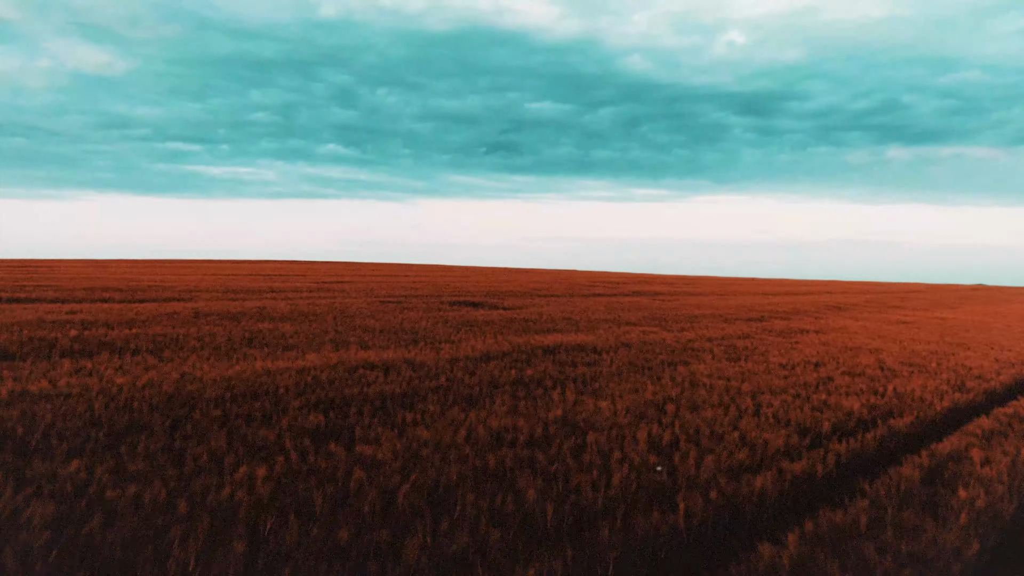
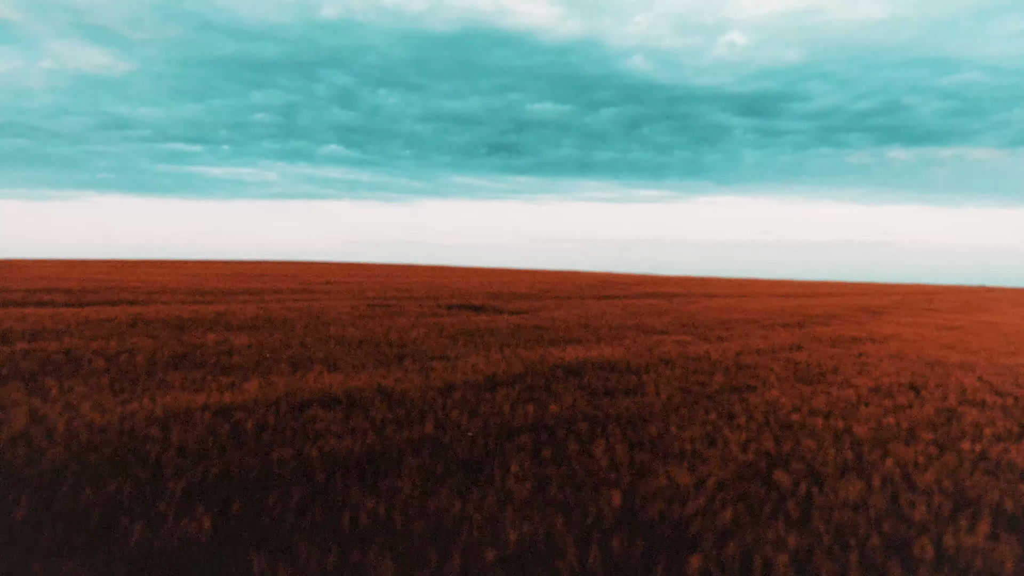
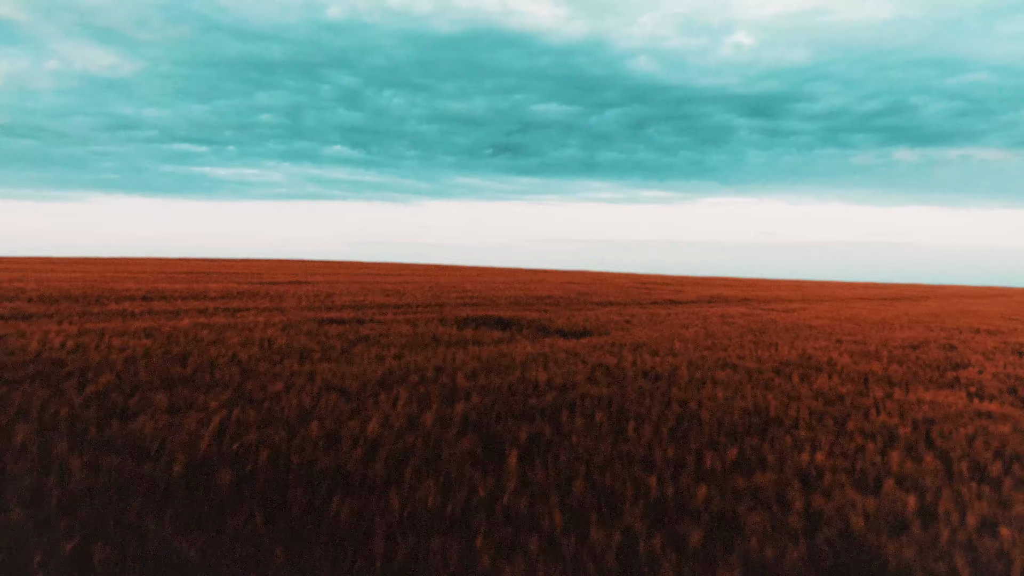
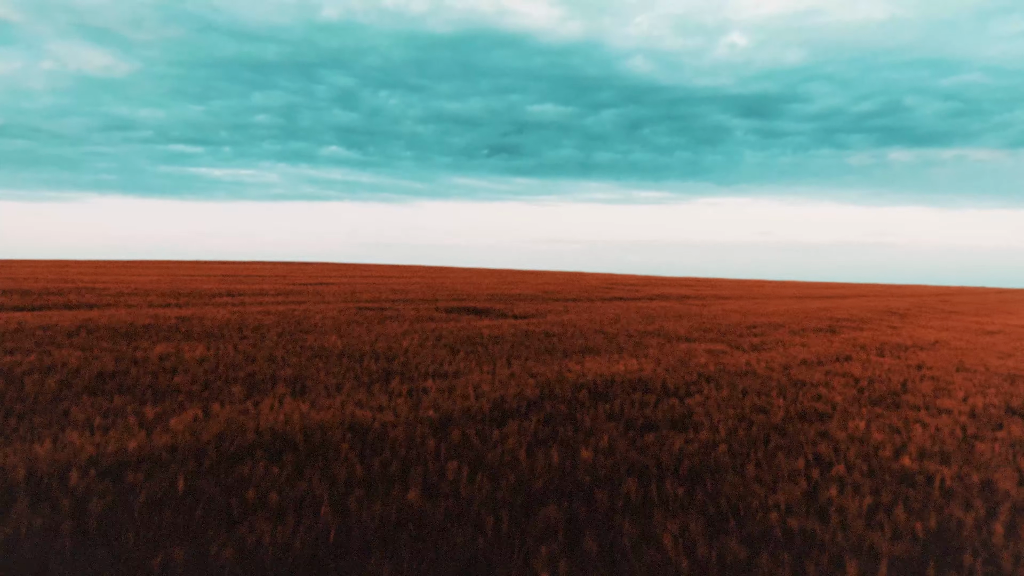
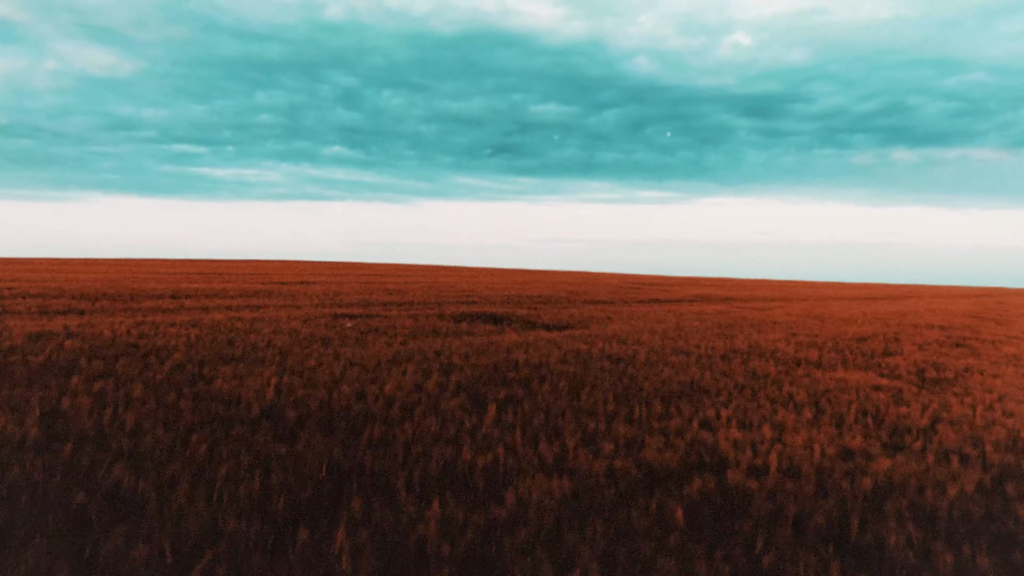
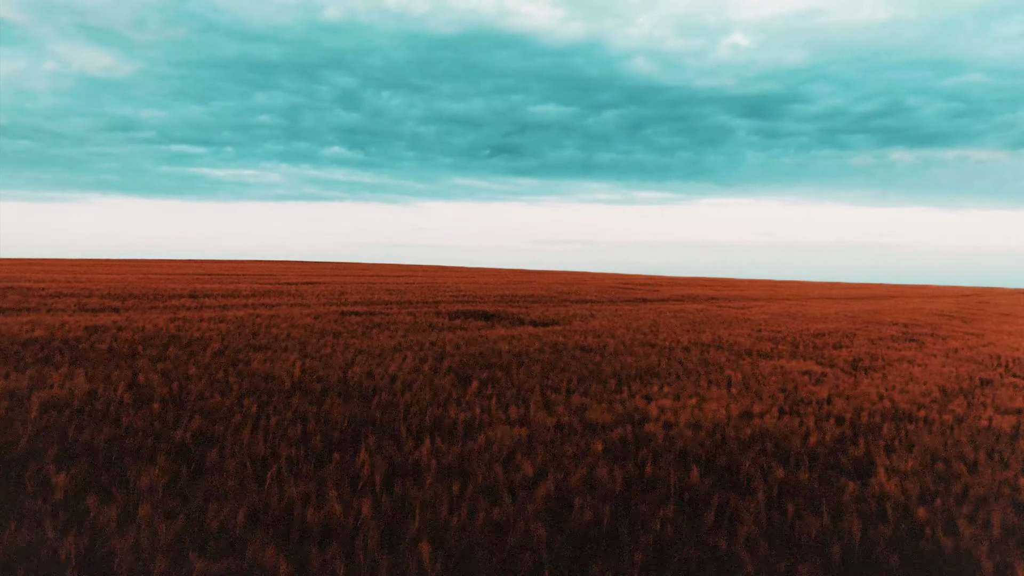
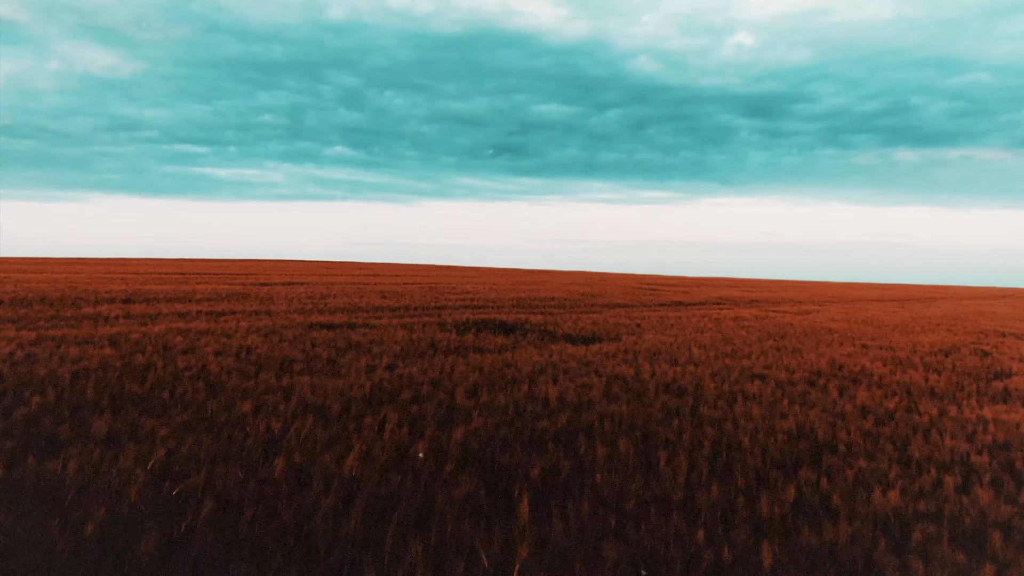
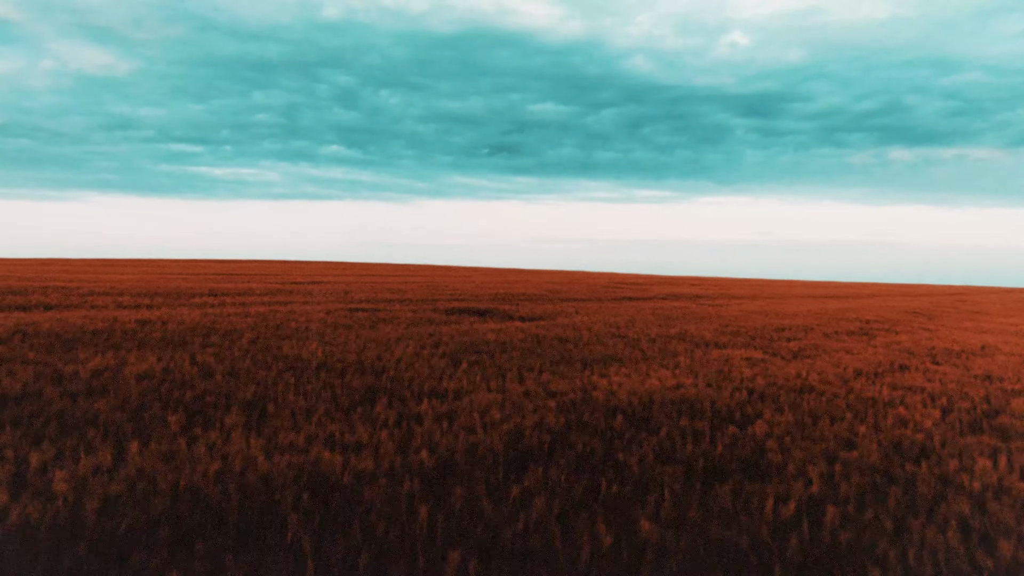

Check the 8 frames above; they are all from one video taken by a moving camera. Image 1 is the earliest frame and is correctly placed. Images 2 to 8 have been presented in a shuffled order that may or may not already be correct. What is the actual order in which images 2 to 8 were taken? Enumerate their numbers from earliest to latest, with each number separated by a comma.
2, 4, 8, 6, 5, 3, 7
